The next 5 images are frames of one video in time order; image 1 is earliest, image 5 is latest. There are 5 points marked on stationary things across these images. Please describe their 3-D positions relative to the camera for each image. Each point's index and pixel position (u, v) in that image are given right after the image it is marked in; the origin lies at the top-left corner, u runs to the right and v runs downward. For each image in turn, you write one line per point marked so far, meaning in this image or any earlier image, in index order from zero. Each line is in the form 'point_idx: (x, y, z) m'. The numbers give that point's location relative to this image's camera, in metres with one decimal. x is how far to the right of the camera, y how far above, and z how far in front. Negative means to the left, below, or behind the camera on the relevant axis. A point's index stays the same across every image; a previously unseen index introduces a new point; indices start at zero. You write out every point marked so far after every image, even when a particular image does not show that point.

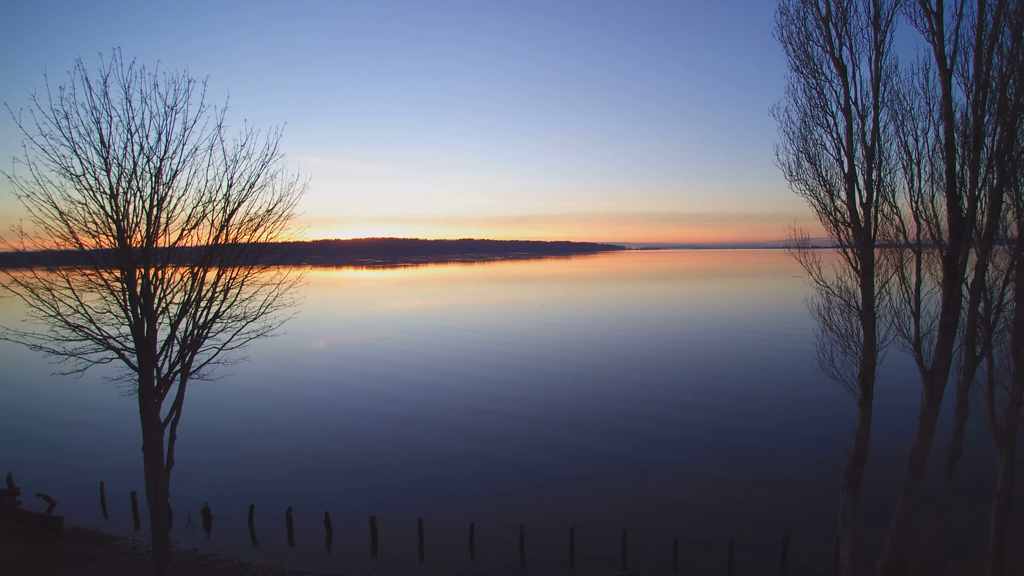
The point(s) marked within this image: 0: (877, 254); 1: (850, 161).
0: (+7.0, +0.7, +10.4) m
1: (+6.1, +2.3, +9.7) m
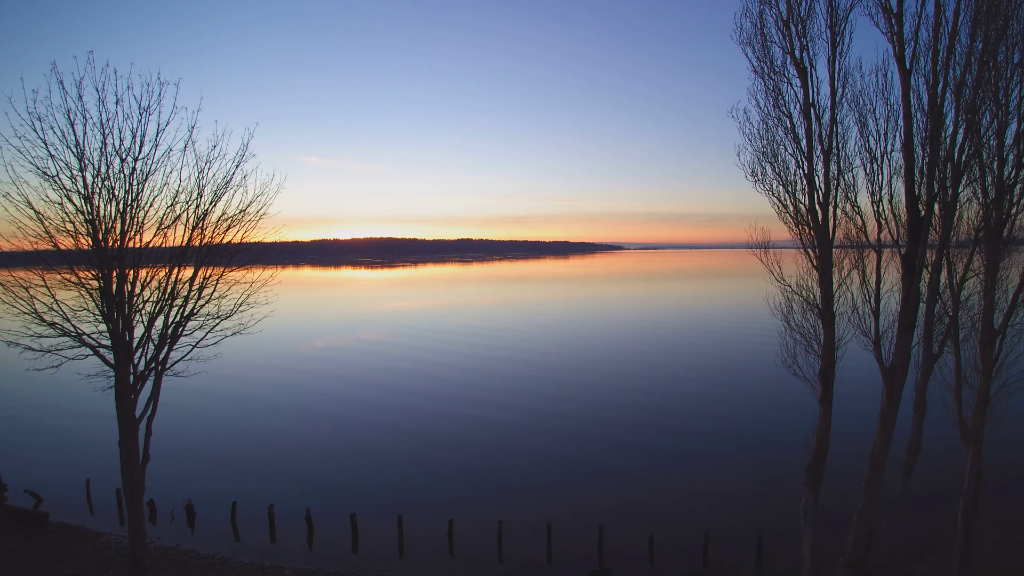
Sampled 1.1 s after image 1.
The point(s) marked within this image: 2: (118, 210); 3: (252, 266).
0: (+6.4, +0.7, +10.4) m
1: (+5.4, +2.3, +9.8) m
2: (-8.0, +1.6, +10.8) m
3: (-6.7, +0.6, +13.6) m
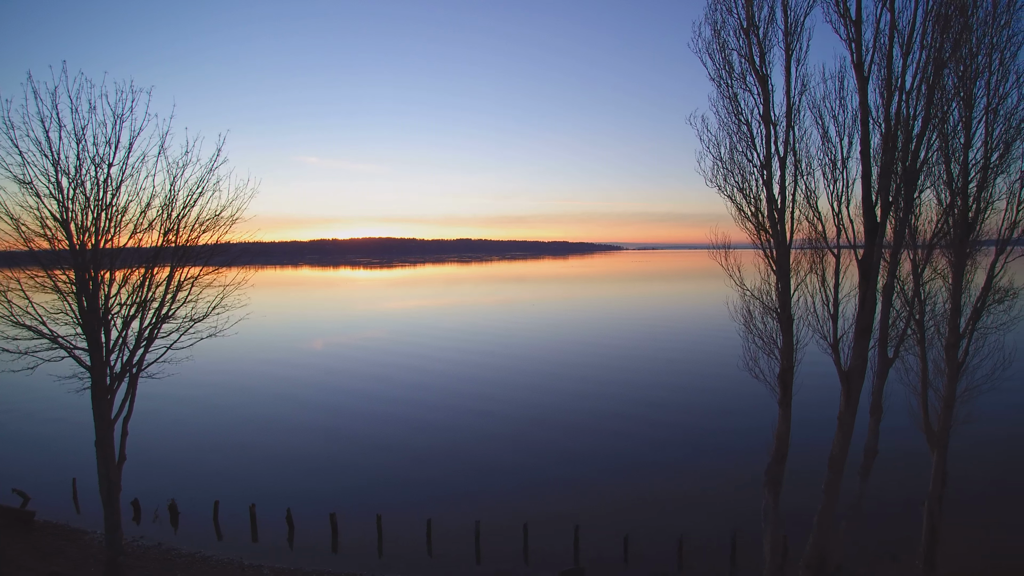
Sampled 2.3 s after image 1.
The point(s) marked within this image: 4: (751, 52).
0: (+5.7, +0.7, +10.5) m
1: (+4.7, +2.3, +9.9) m
2: (-8.7, +1.6, +11.0) m
3: (-7.4, +0.5, +13.8) m
4: (+4.4, +4.3, +9.8) m
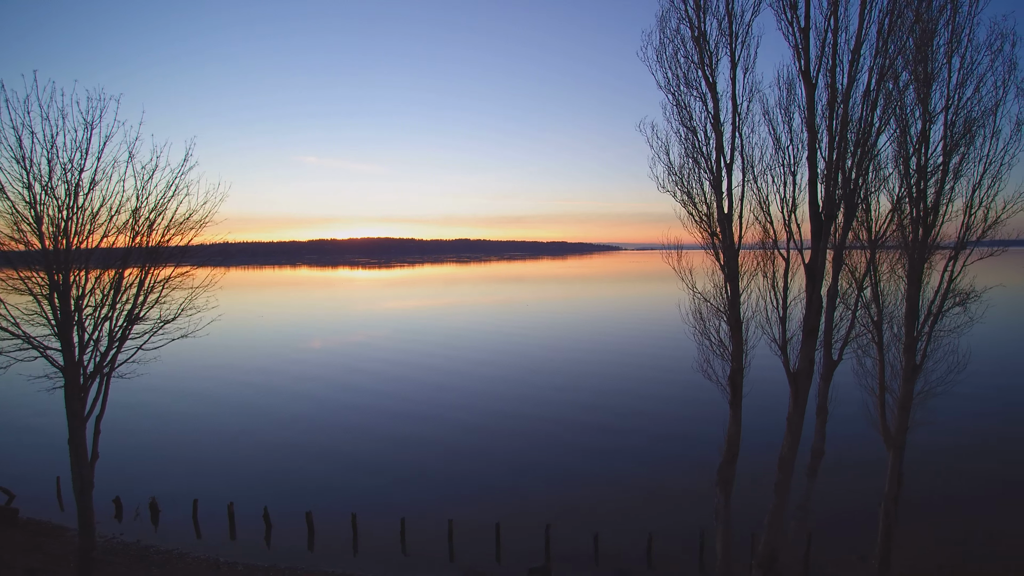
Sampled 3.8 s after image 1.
0: (+4.8, +0.6, +10.7) m
1: (+3.9, +2.2, +10.1) m
2: (-9.5, +1.5, +11.3) m
3: (-8.3, +0.5, +14.0) m
4: (+3.5, +4.3, +10.0) m
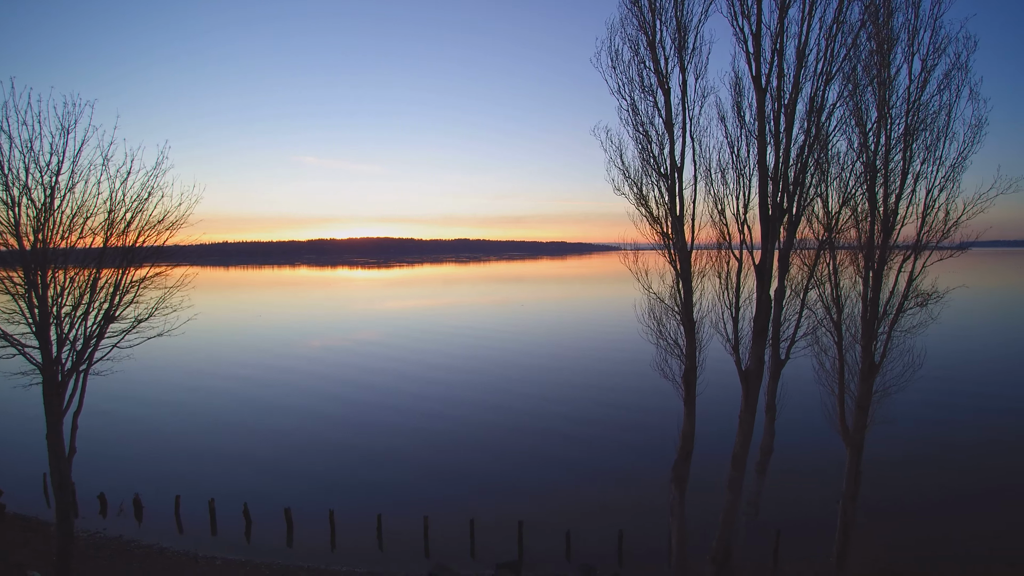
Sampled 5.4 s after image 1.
0: (+4.0, +0.6, +10.9) m
1: (+3.0, +2.2, +10.3) m
2: (-10.4, +1.5, +11.6) m
3: (-9.1, +0.5, +14.3) m
4: (+2.7, +4.3, +10.2) m
